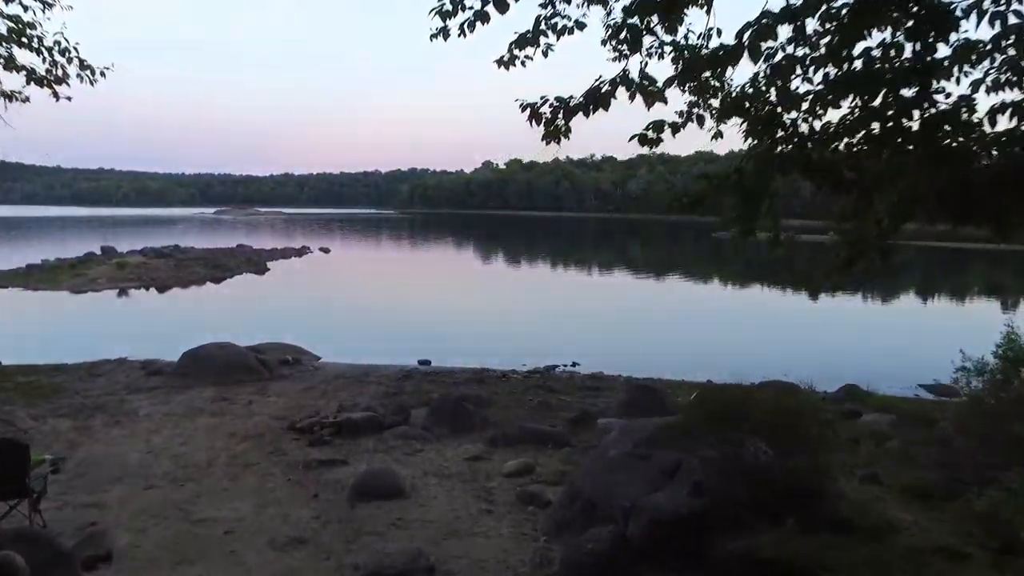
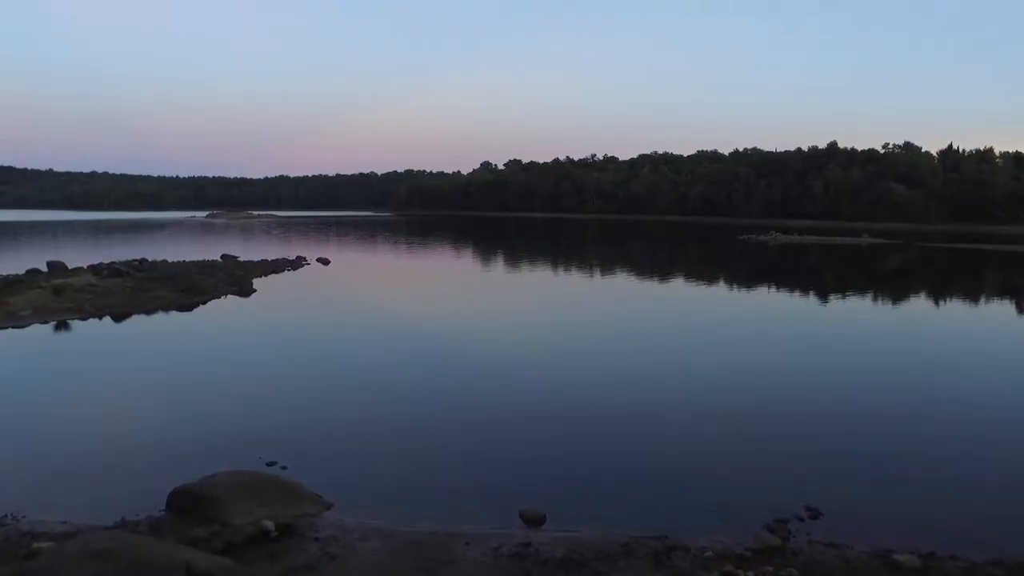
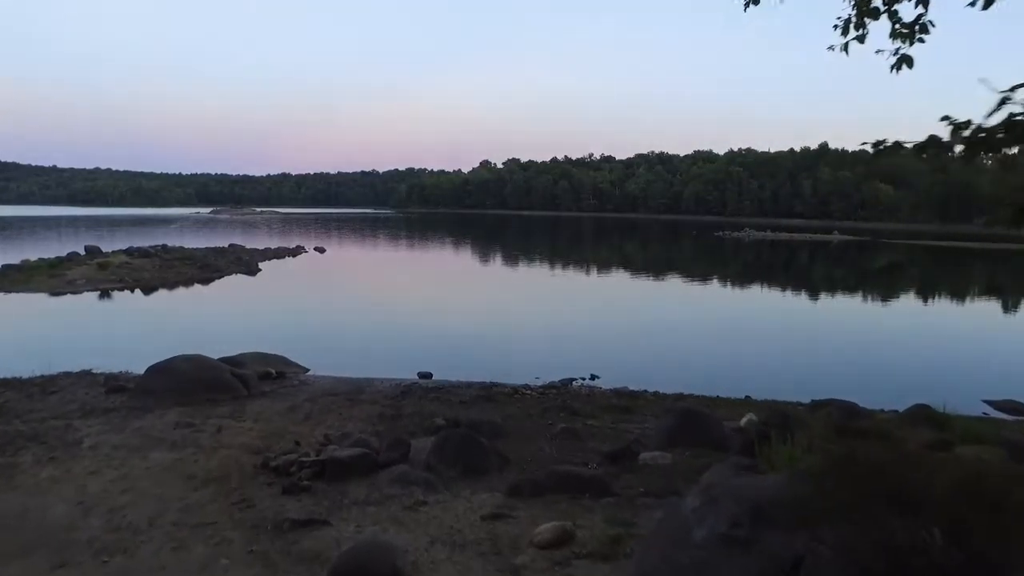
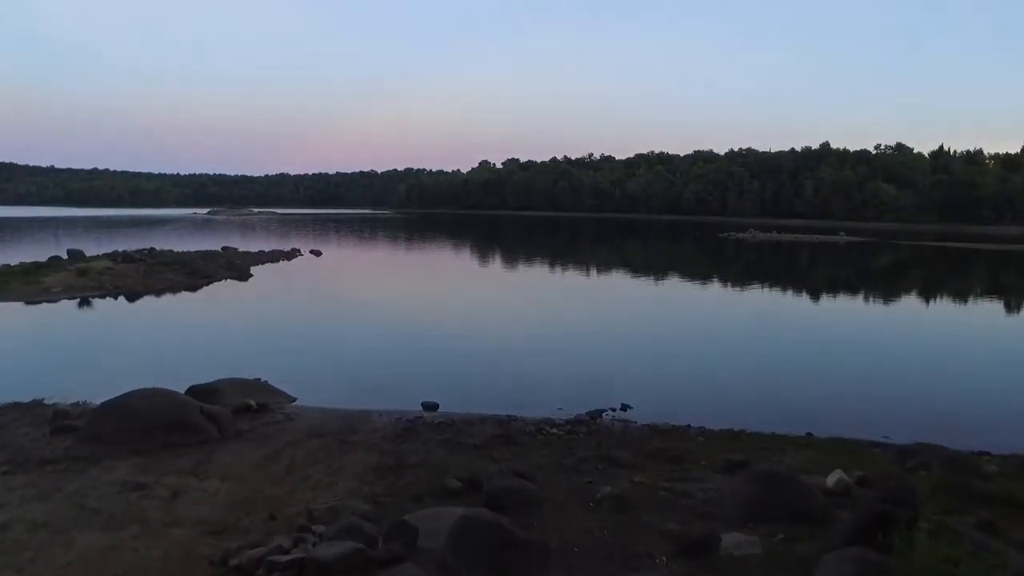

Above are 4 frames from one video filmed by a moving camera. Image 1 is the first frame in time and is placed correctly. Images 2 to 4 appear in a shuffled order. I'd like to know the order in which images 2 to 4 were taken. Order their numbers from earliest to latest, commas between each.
3, 4, 2
